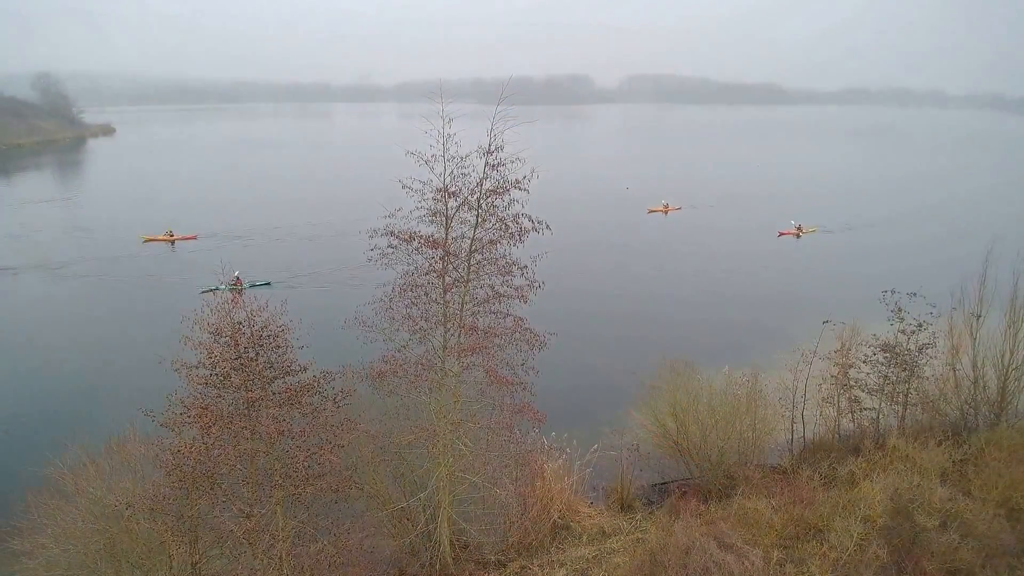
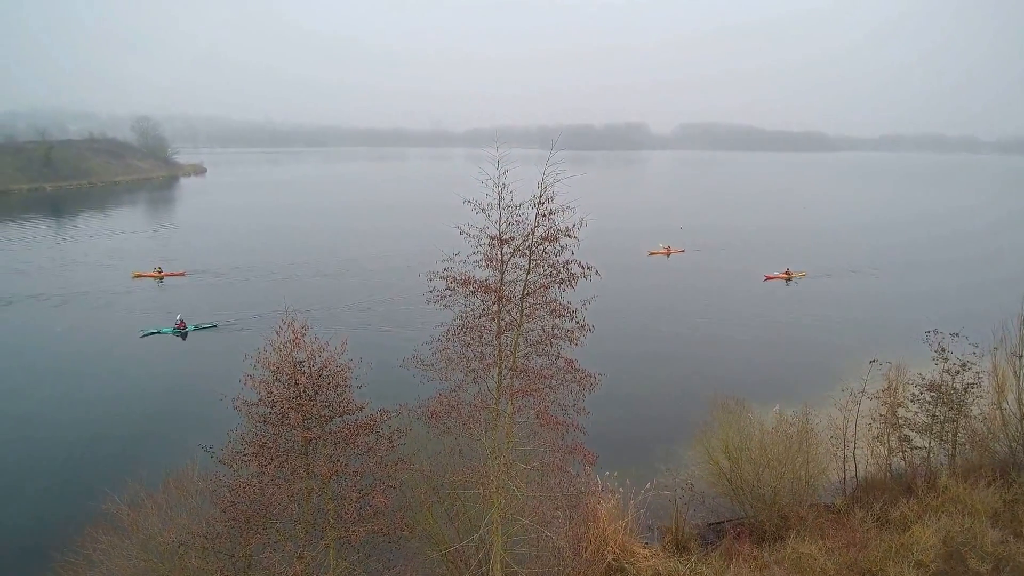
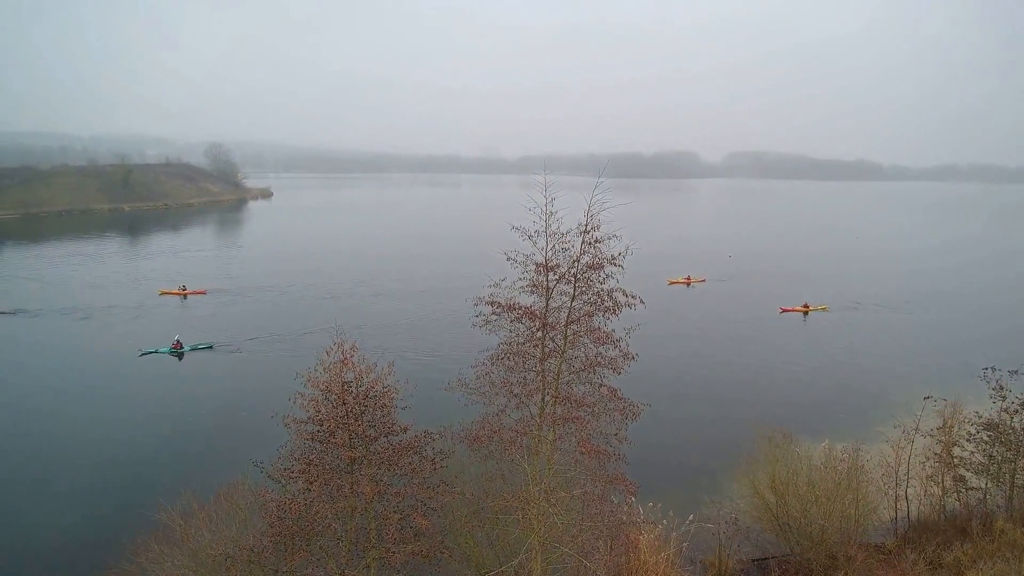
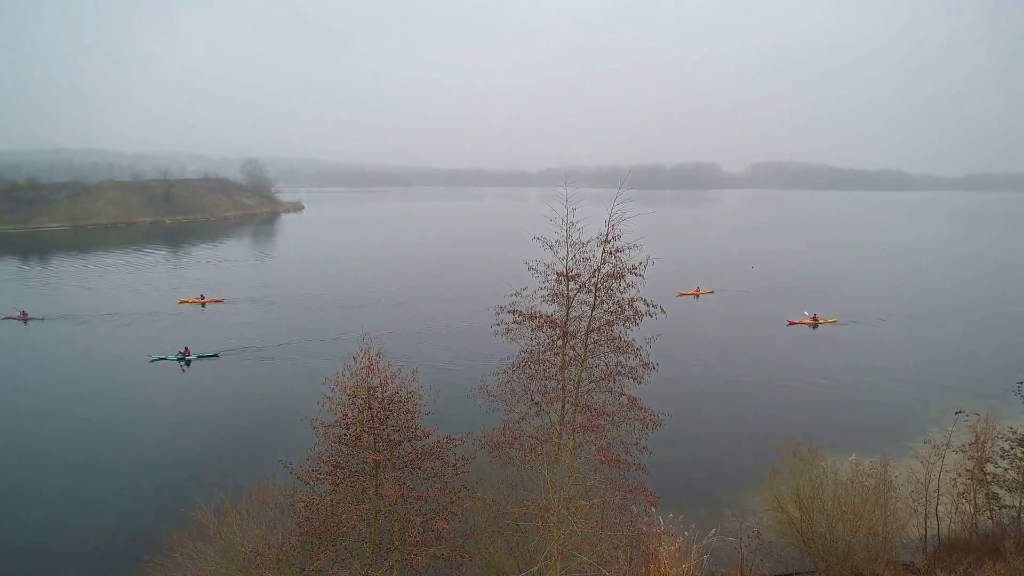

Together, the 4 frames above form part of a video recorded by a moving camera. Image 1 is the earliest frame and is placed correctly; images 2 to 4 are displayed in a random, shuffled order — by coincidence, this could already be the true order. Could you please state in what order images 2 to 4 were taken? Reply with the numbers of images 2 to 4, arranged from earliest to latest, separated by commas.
2, 3, 4
